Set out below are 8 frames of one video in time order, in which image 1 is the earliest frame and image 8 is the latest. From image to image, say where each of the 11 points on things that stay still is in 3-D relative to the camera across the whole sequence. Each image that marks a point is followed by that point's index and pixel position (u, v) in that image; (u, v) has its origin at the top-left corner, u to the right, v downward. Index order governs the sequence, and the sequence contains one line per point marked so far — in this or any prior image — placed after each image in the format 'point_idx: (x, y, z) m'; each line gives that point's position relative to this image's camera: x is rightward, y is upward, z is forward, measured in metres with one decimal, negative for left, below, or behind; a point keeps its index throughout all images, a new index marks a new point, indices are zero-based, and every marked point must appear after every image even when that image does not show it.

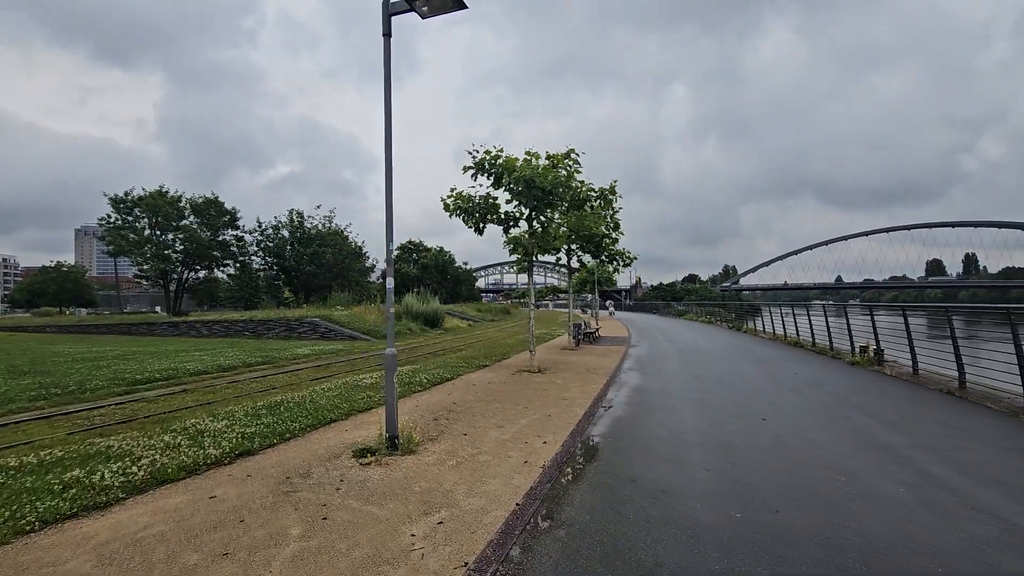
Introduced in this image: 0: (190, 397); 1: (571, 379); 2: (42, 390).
0: (-6.7, -2.3, +10.7) m
1: (+1.5, -2.3, +12.7) m
2: (-10.4, -2.3, +11.3) m
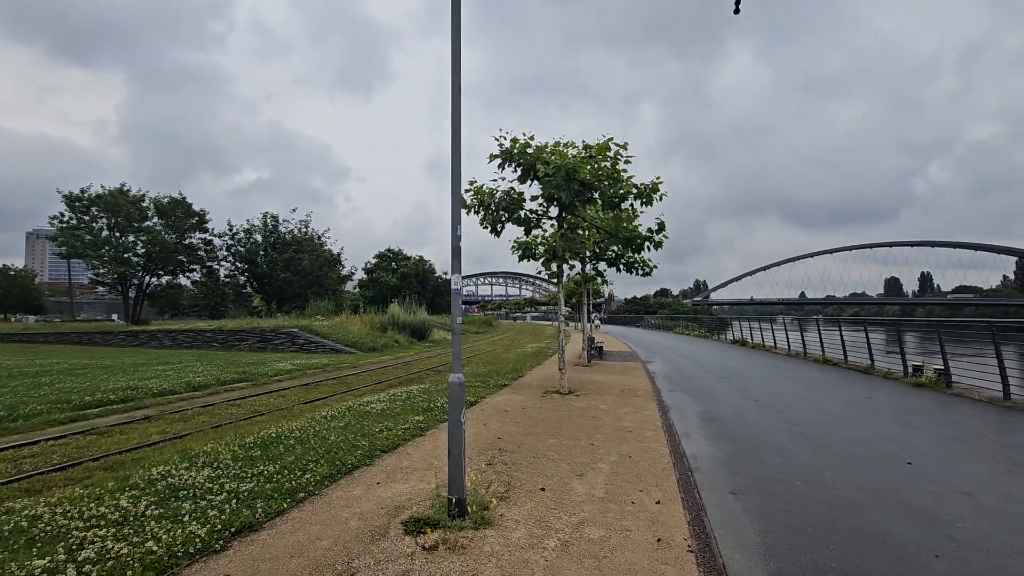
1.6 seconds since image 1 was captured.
0: (-5.9, -2.3, +8.4) m
1: (+2.2, -2.4, +10.8) m
2: (-9.6, -2.3, +8.8) m
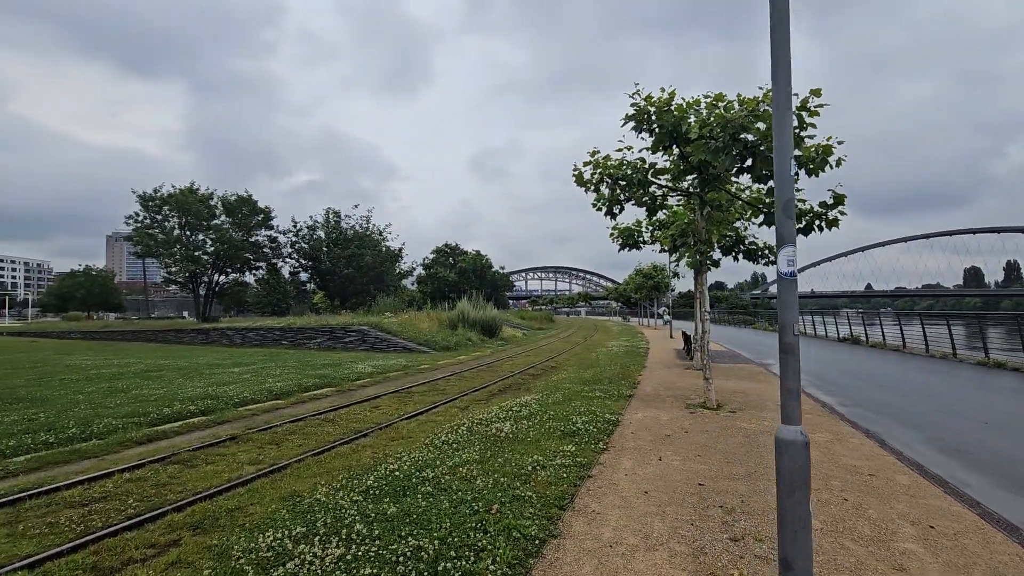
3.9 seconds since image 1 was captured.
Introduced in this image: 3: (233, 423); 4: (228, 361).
0: (-3.6, -2.3, +6.9) m
1: (+4.7, -2.3, +8.5) m
2: (-7.3, -2.2, +7.6) m
3: (-4.9, -2.4, +9.0) m
4: (-10.4, -2.7, +18.7) m
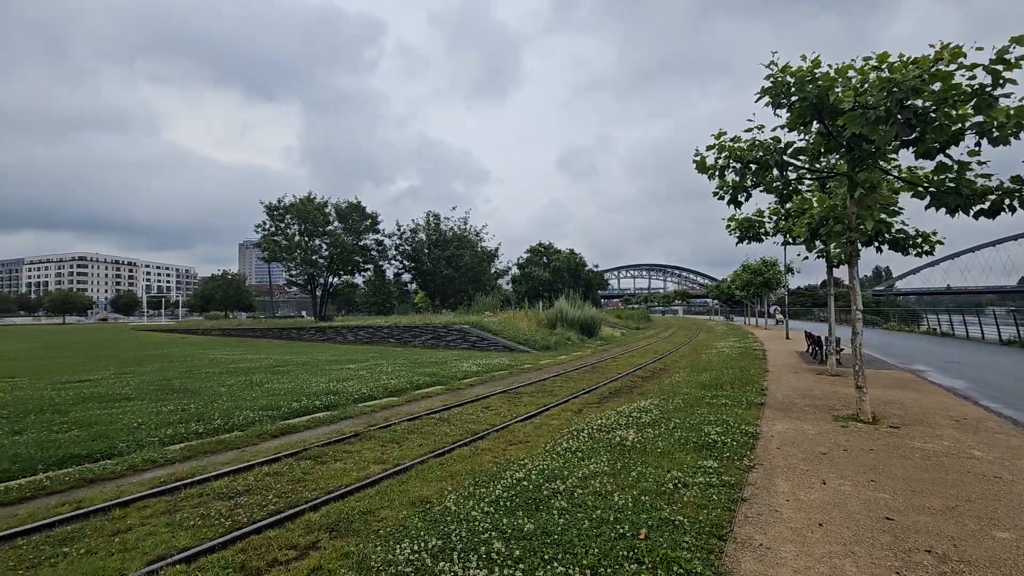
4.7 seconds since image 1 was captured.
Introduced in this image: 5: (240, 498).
0: (-1.9, -2.3, +6.9) m
1: (+6.5, -2.2, +7.1) m
2: (-5.4, -2.2, +8.3) m
3: (-2.9, -2.4, +9.2) m
4: (-6.5, -2.7, +19.8) m
5: (-2.9, -2.2, +5.3) m
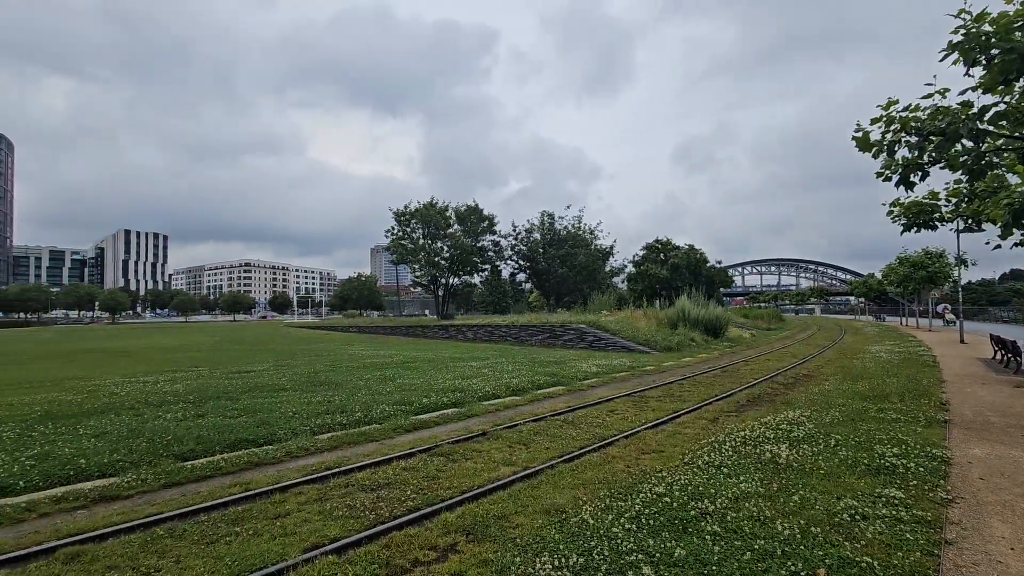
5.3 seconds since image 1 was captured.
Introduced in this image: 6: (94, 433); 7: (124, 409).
0: (-0.1, -2.2, +6.8) m
1: (+8.1, -2.1, +5.2) m
2: (-3.3, -2.3, +8.9) m
3: (-0.6, -2.4, +9.3) m
4: (-1.8, -2.7, +20.4) m
5: (-1.4, -2.2, +5.5) m
6: (-6.3, -2.2, +7.7) m
7: (-7.4, -2.3, +9.7) m
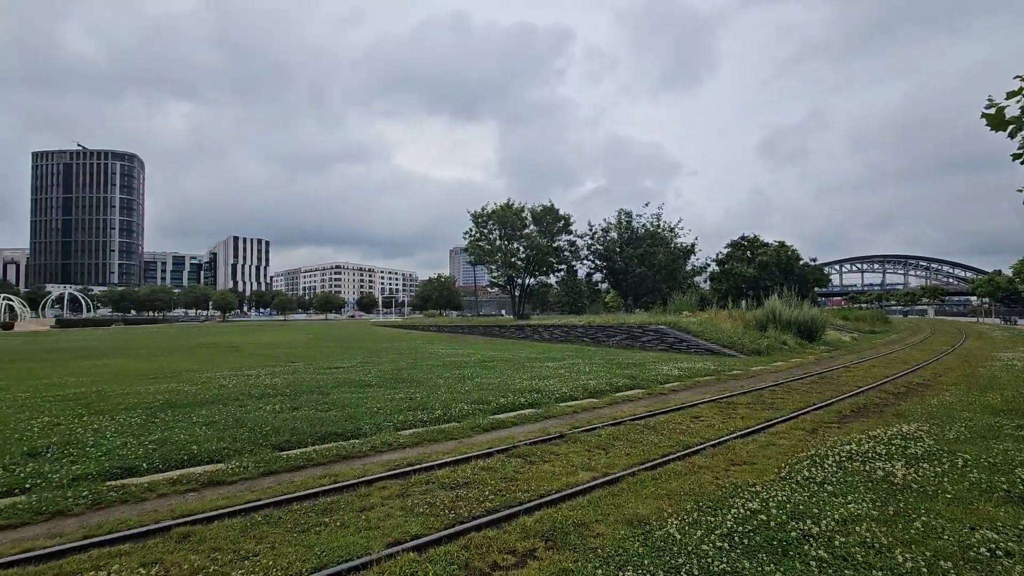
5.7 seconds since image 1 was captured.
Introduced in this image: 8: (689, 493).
0: (+0.9, -2.2, +6.7) m
1: (+8.8, -2.1, +3.8) m
2: (-1.9, -2.3, +9.2) m
3: (+0.8, -2.4, +9.2) m
4: (+1.2, -2.7, +20.4) m
5: (-0.6, -2.2, +5.6) m
6: (-5.1, -2.2, +8.5) m
7: (-5.8, -2.3, +10.6) m
8: (+1.9, -2.1, +5.3) m
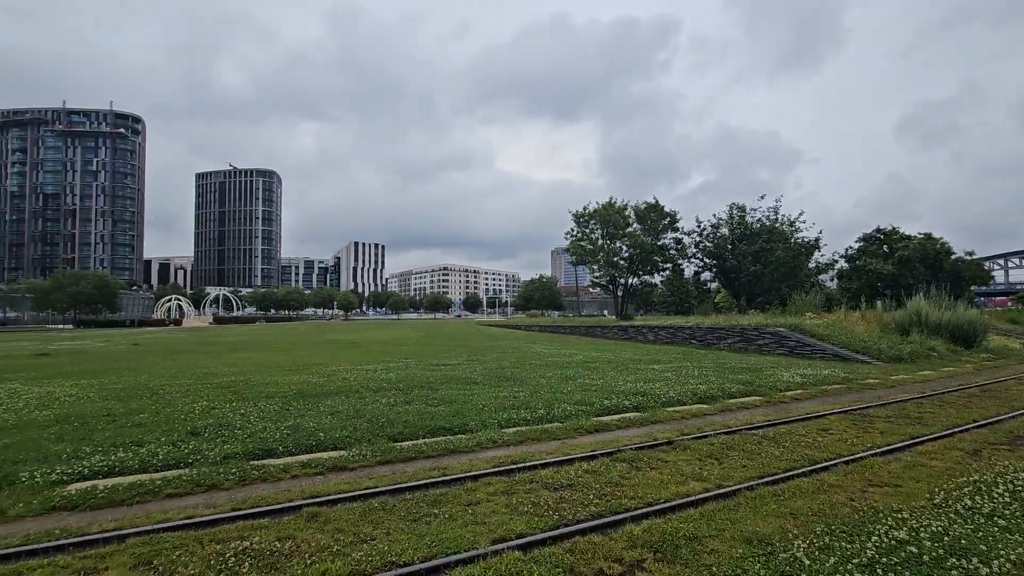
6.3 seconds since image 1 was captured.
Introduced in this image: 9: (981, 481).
0: (+2.2, -2.2, +6.3) m
1: (+9.4, -2.0, +1.9) m
2: (0.0, -2.3, +9.4) m
3: (+2.6, -2.4, +8.8) m
4: (+5.3, -2.7, +19.7) m
5: (+0.6, -2.2, +5.5) m
6: (-3.3, -2.2, +9.2) m
7: (-3.6, -2.3, +11.4) m
8: (+2.9, -2.1, +4.8) m
9: (+5.2, -2.2, +5.7) m
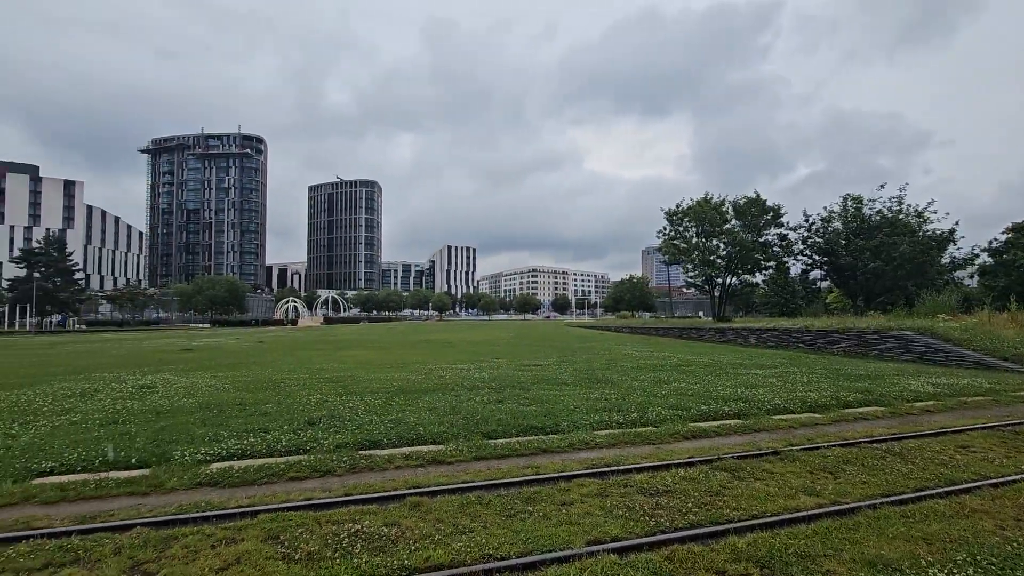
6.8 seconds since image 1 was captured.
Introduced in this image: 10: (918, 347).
0: (+3.3, -2.2, +5.9) m
1: (+9.6, -1.9, +0.3) m
2: (+1.6, -2.3, +9.2) m
3: (+4.2, -2.3, +8.2) m
4: (+8.6, -2.7, +18.5) m
5: (+1.5, -2.2, +5.4) m
6: (-1.6, -2.3, +9.7) m
7: (-1.5, -2.4, +11.9) m
8: (+3.7, -2.1, +4.3) m
9: (+6.2, -2.1, +4.7) m
10: (+15.5, -2.2, +19.4) m
